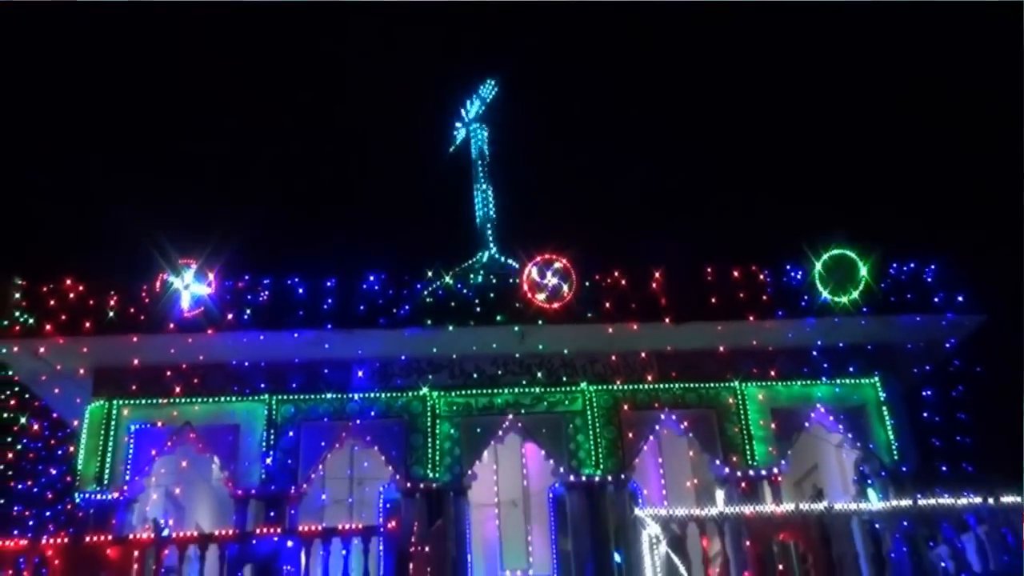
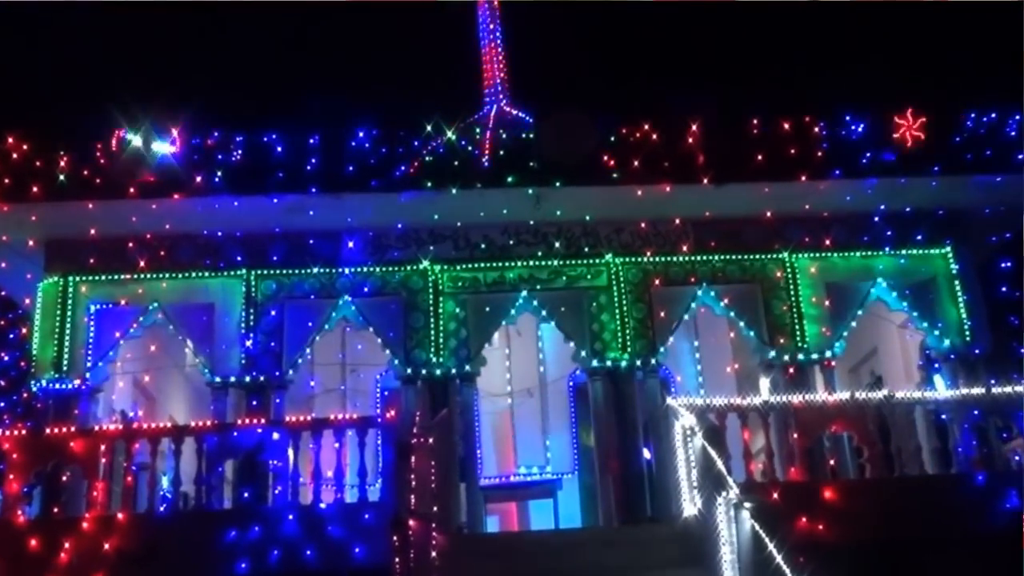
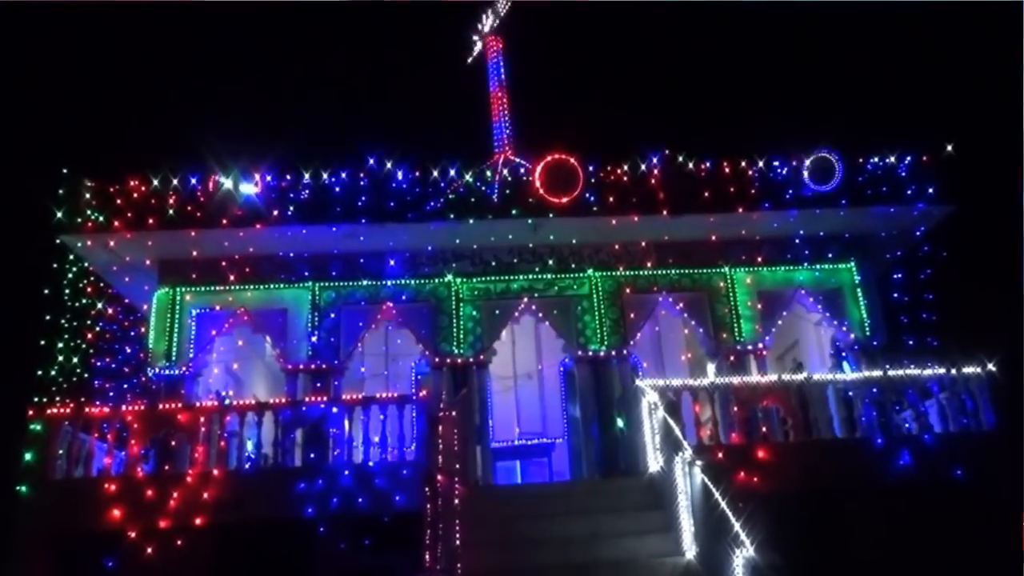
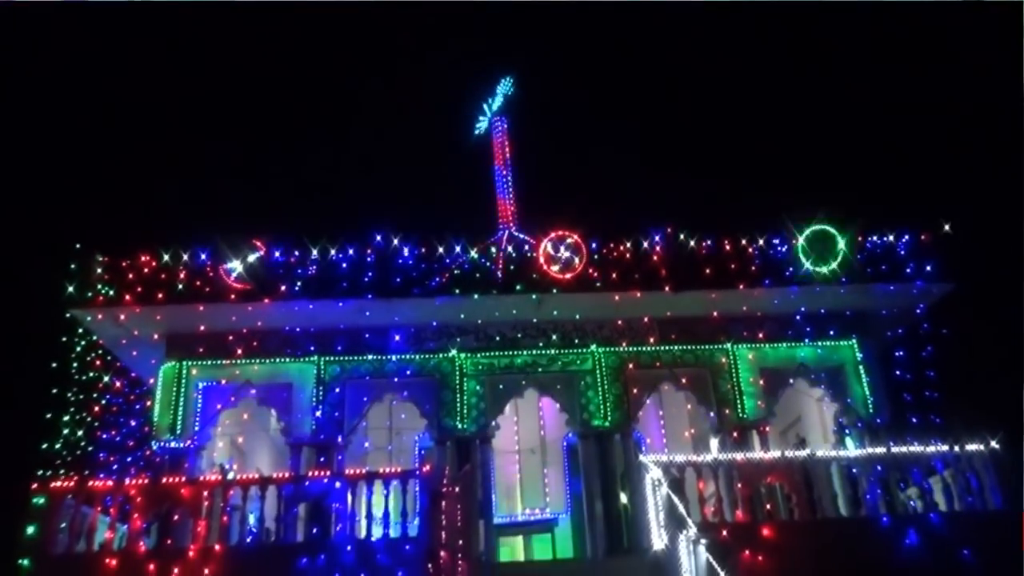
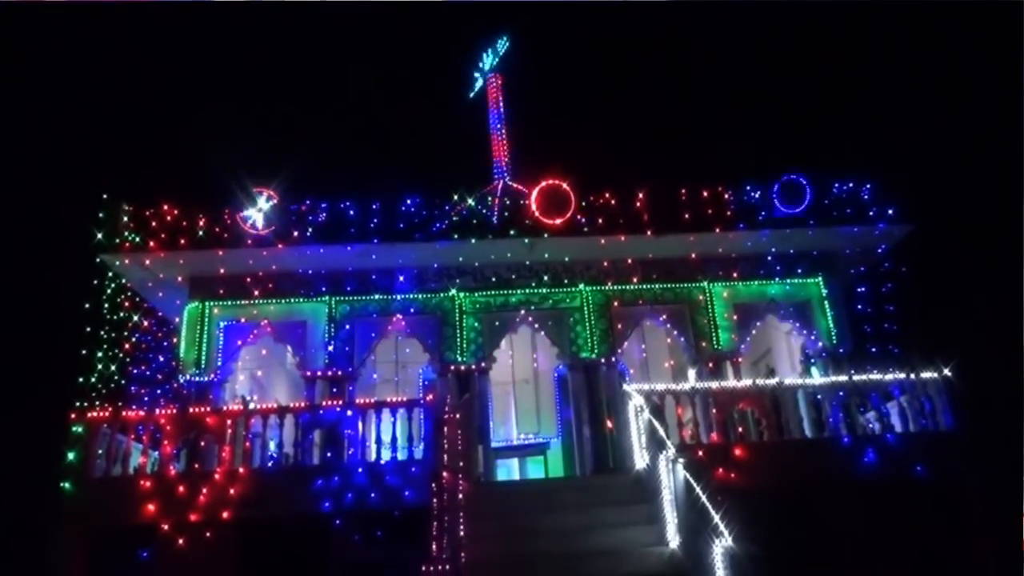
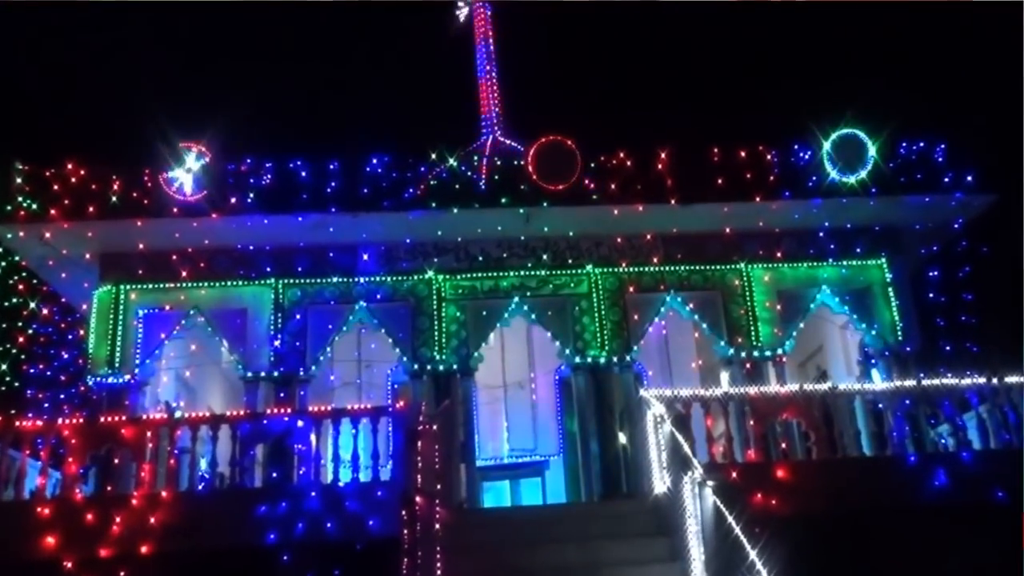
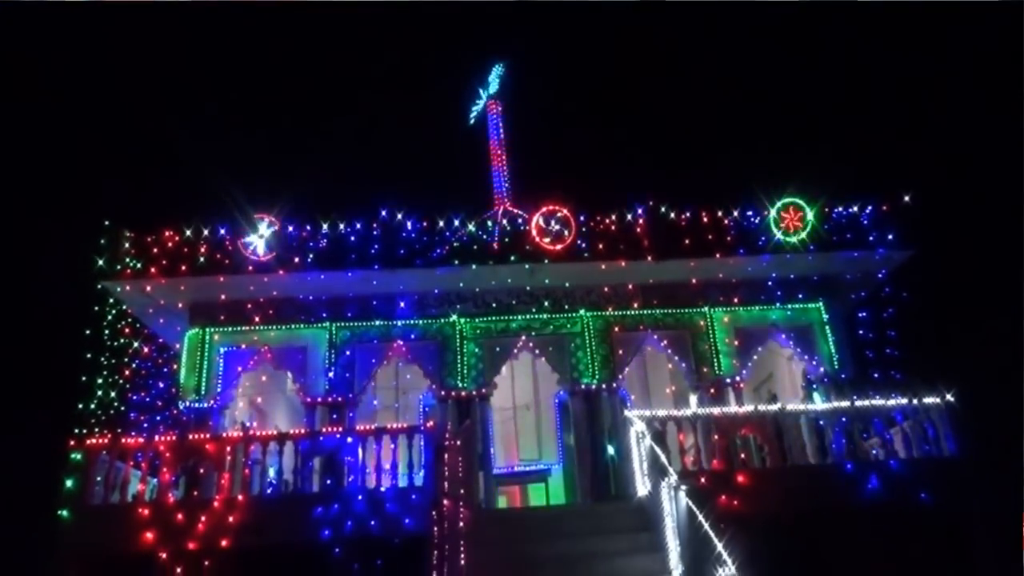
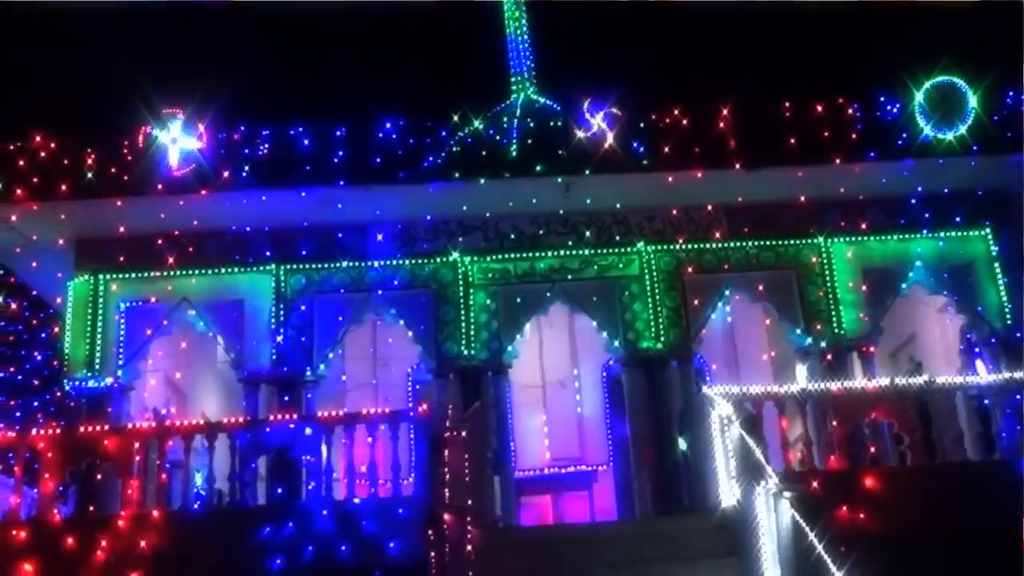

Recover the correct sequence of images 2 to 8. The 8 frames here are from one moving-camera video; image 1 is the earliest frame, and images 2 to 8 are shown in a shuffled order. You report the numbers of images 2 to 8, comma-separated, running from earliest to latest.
4, 7, 5, 3, 6, 2, 8
